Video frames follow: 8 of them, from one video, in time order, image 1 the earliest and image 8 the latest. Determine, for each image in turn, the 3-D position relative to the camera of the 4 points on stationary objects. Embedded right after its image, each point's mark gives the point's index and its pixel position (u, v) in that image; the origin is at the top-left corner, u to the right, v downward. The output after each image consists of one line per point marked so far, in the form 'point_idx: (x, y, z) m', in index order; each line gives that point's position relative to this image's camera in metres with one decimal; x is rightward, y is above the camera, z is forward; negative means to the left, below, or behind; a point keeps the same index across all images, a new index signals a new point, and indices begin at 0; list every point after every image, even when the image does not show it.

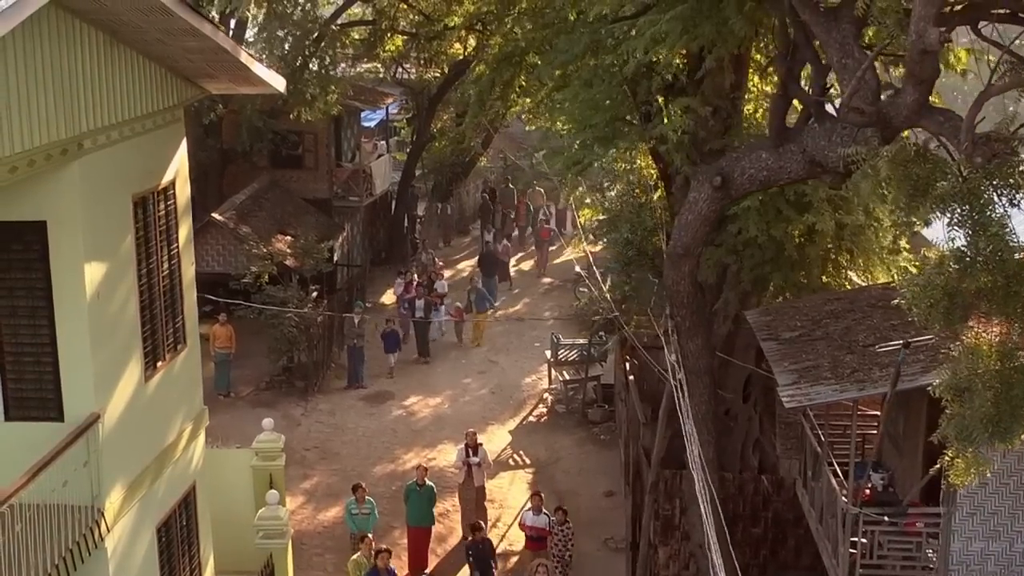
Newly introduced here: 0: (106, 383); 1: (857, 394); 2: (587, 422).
0: (-3.0, -0.7, +8.2) m
1: (+2.6, -0.8, +8.4) m
2: (+1.2, -2.1, +17.6) m
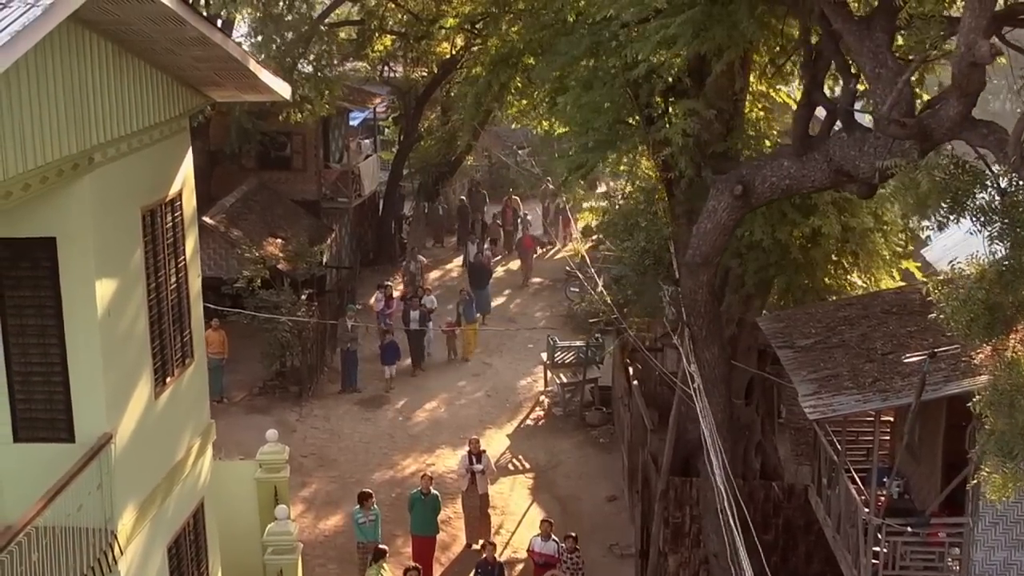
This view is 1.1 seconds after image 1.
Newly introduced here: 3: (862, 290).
0: (-2.9, -0.8, +8.0) m
1: (+2.8, -0.9, +8.4) m
2: (+1.2, -2.2, +17.5) m
3: (+4.3, 0.0, +13.7) m
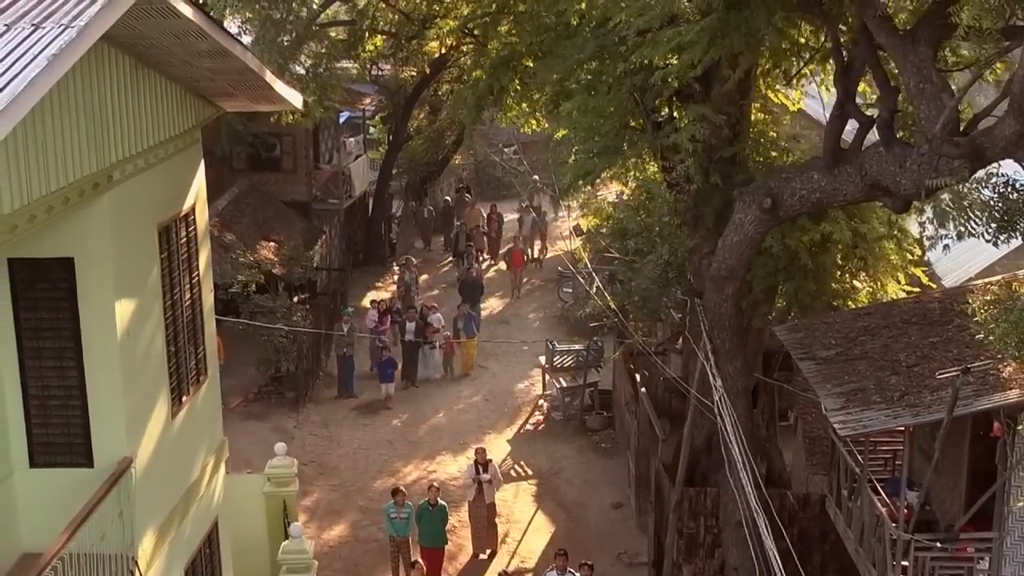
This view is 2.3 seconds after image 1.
0: (-2.7, -1.0, +7.8) m
1: (+3.0, -1.0, +8.3) m
2: (+1.2, -2.2, +17.3) m
3: (+4.3, -0.1, +13.6) m
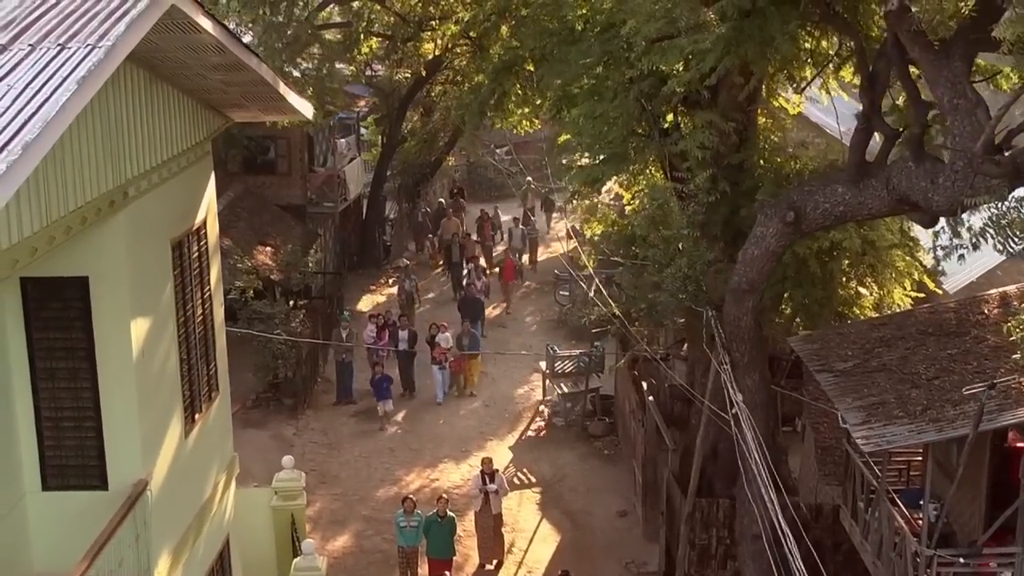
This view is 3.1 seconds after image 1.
0: (-2.5, -1.1, +7.7) m
1: (+3.2, -1.1, +8.2) m
2: (+1.2, -2.3, +17.2) m
3: (+4.4, -0.2, +13.5) m
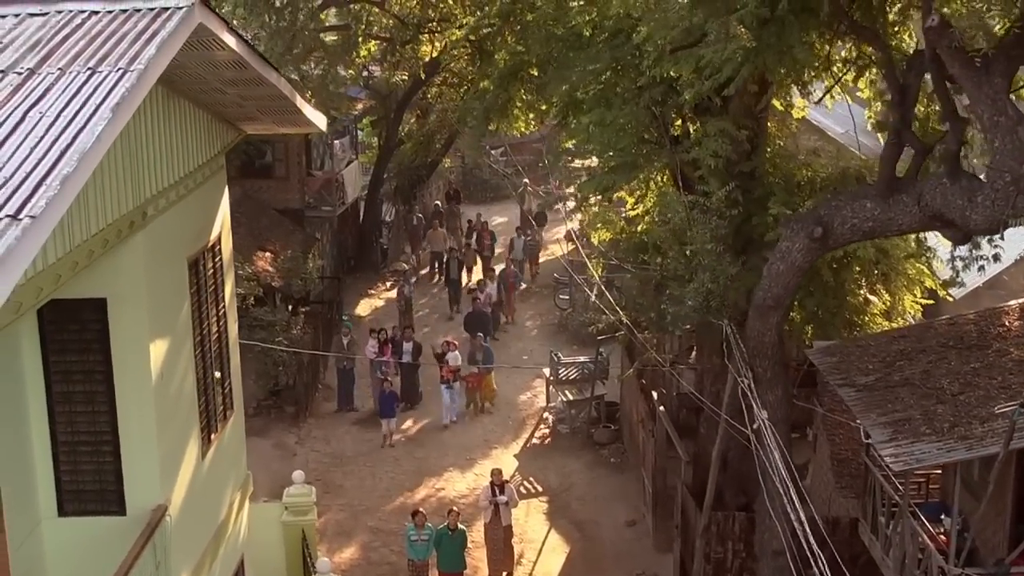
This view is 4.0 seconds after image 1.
0: (-2.3, -1.2, +7.5) m
1: (+3.3, -1.2, +8.1) m
2: (+1.3, -2.4, +17.1) m
3: (+4.5, -0.3, +13.4) m
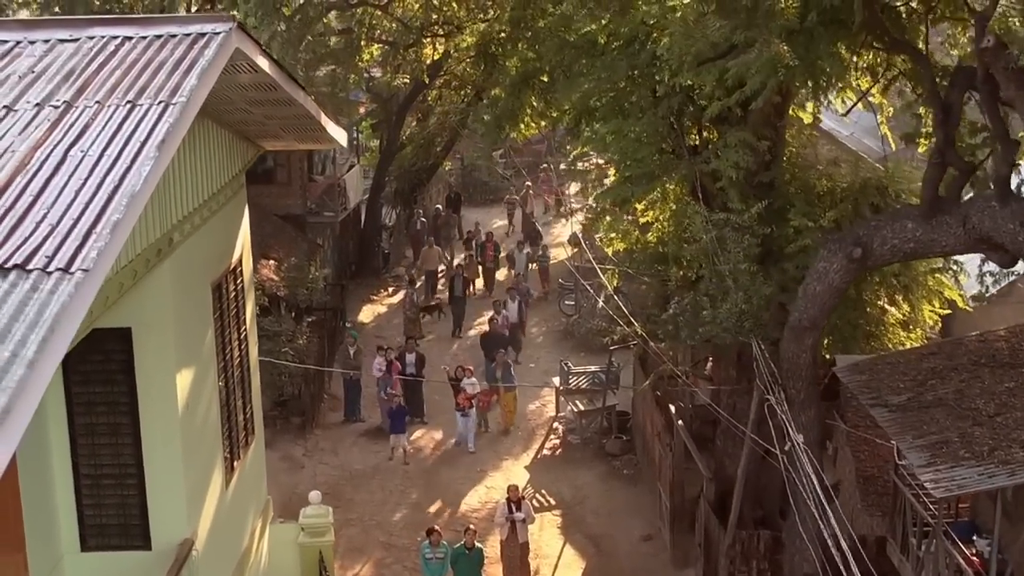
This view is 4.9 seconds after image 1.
0: (-2.1, -1.4, +7.3) m
1: (+3.6, -1.4, +7.9) m
2: (+1.4, -2.6, +16.9) m
3: (+4.7, -0.4, +13.3) m
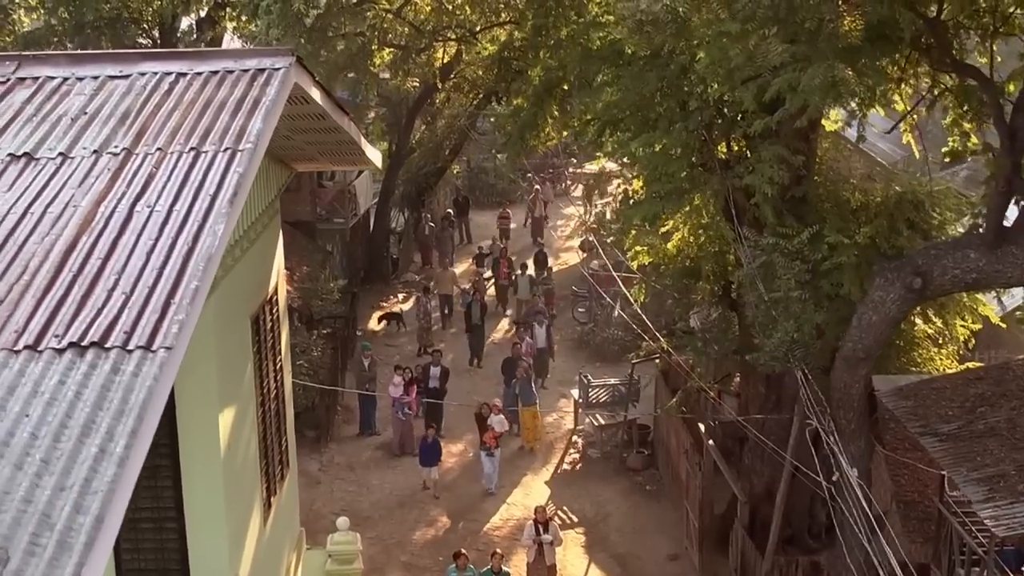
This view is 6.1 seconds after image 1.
0: (-1.7, -1.6, +7.0) m
1: (+3.9, -1.6, +7.7) m
2: (+1.7, -2.7, +16.7) m
3: (+5.0, -0.6, +13.0) m
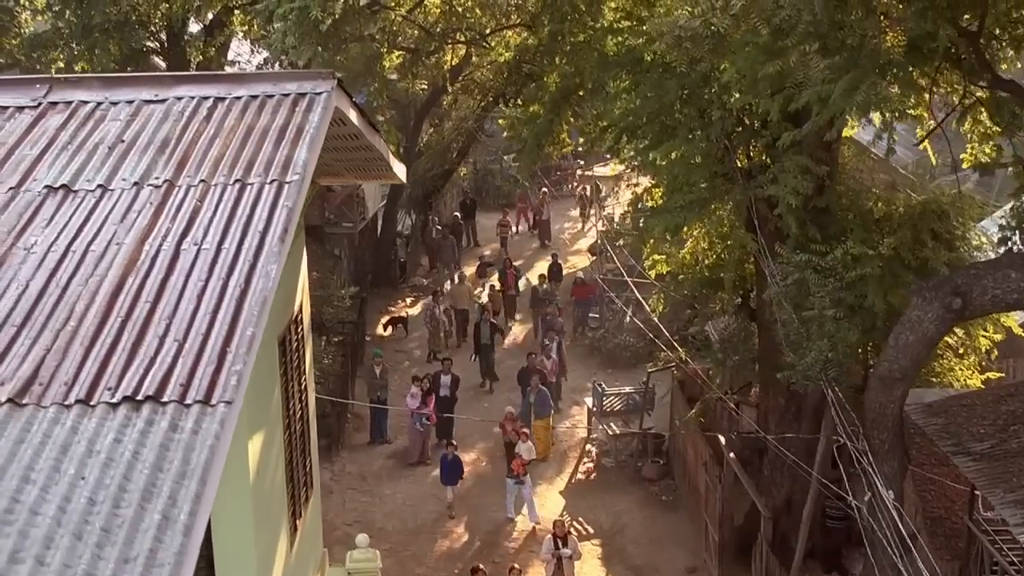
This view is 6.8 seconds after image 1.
0: (-1.5, -1.8, +6.8) m
1: (+4.1, -1.7, +7.5) m
2: (+1.9, -2.9, +16.5) m
3: (+5.2, -0.7, +12.9) m
